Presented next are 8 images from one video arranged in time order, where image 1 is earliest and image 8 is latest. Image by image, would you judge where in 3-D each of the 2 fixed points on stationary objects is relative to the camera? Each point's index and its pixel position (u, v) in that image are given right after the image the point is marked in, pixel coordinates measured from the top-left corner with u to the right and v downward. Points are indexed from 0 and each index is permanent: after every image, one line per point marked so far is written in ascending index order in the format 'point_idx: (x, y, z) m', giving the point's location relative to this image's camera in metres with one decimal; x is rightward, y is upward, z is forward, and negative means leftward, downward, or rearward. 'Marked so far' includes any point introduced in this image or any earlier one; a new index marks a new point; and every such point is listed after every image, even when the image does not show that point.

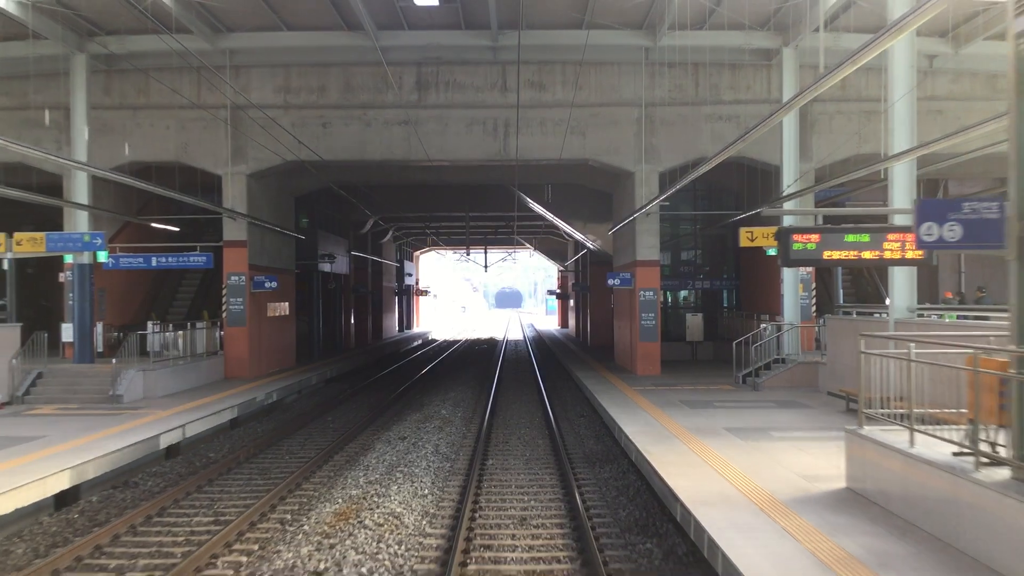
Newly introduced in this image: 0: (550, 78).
0: (+0.7, +4.1, +14.5) m
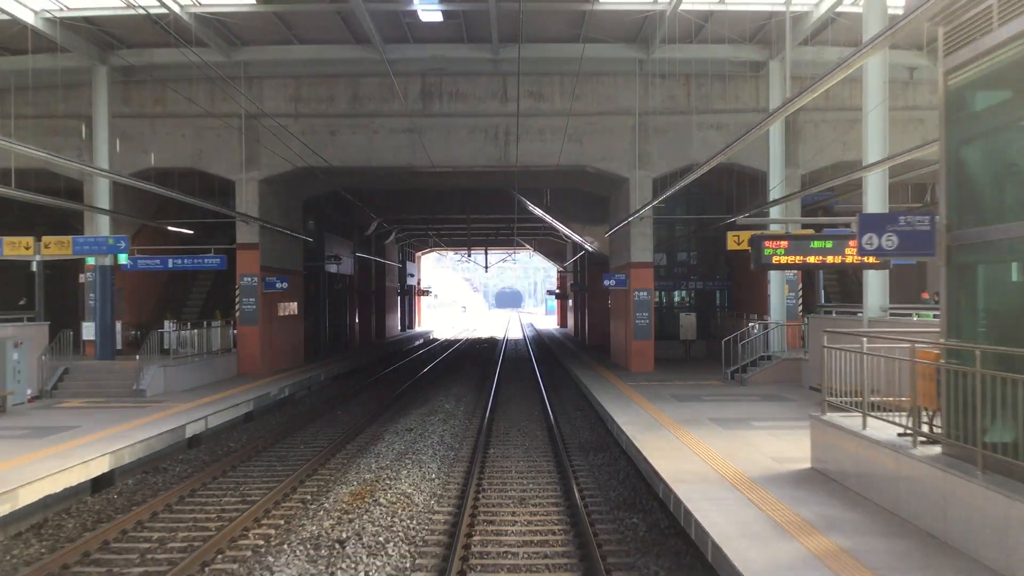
0: (+0.7, +4.1, +15.2) m
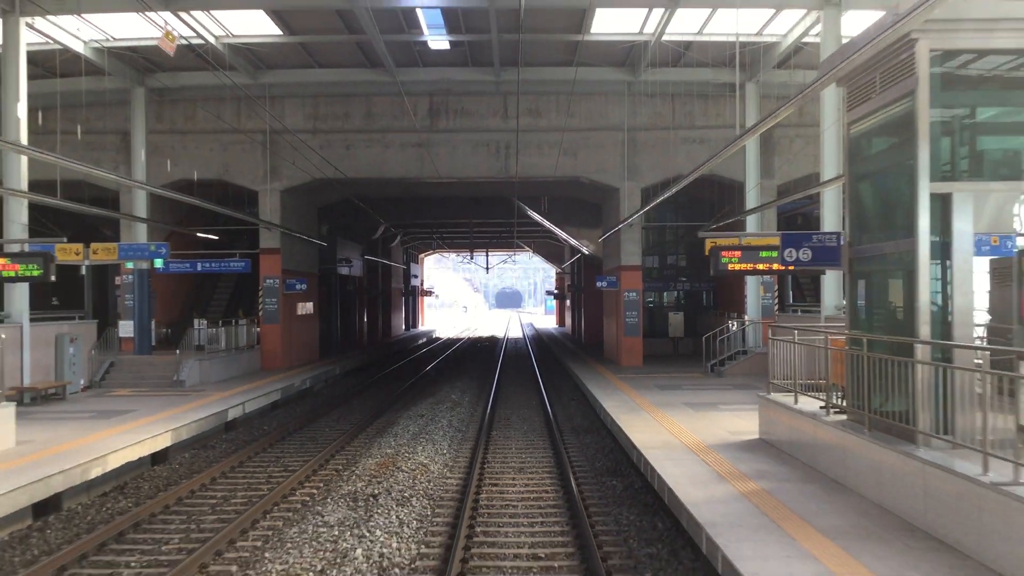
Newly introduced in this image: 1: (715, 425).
0: (+0.7, +4.1, +16.6) m
1: (+2.4, -1.6, +8.8) m
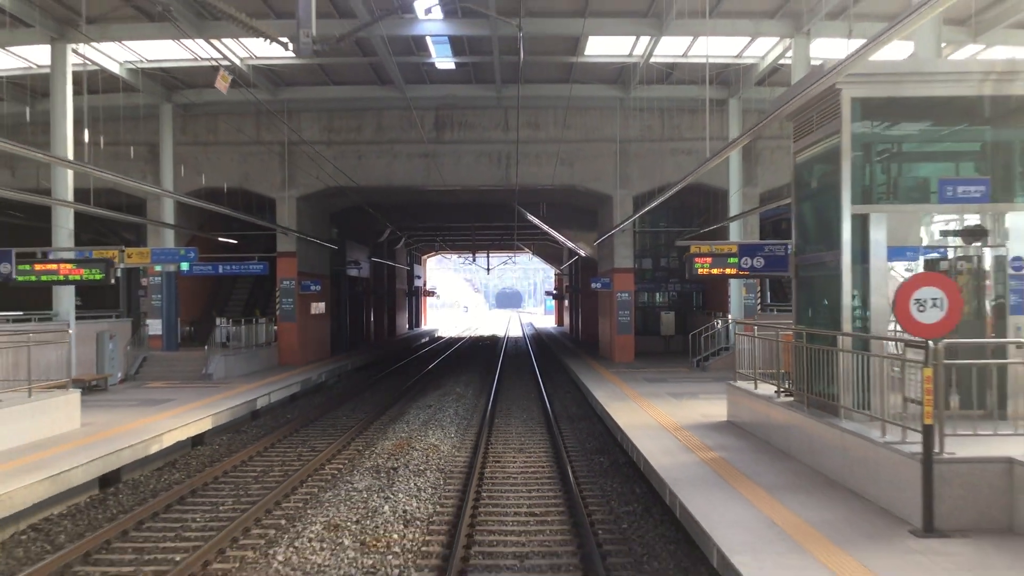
0: (+0.7, +4.1, +17.8) m
1: (+2.4, -1.7, +10.1) m
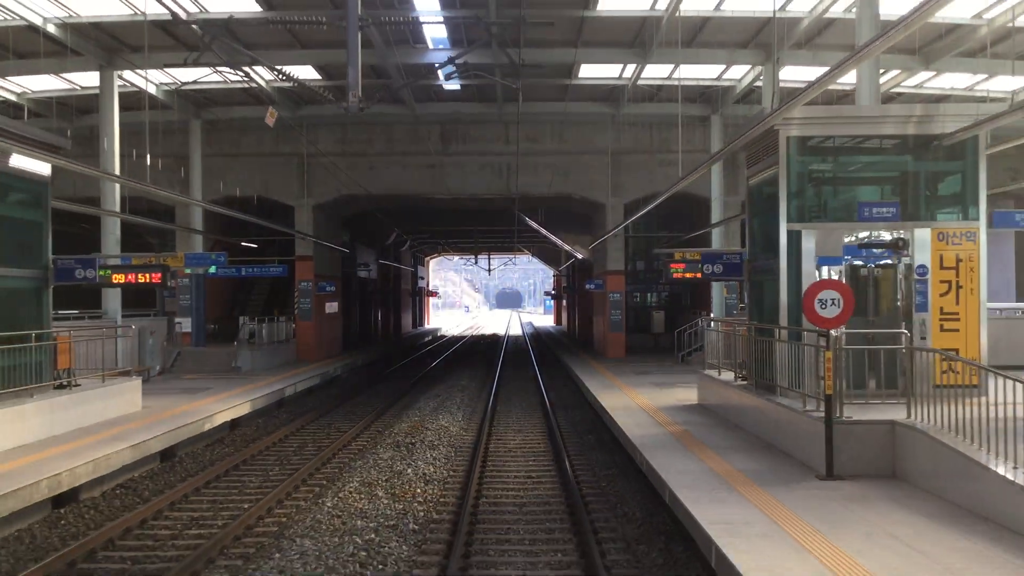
0: (+0.7, +4.0, +19.4) m
1: (+2.4, -1.7, +11.6) m
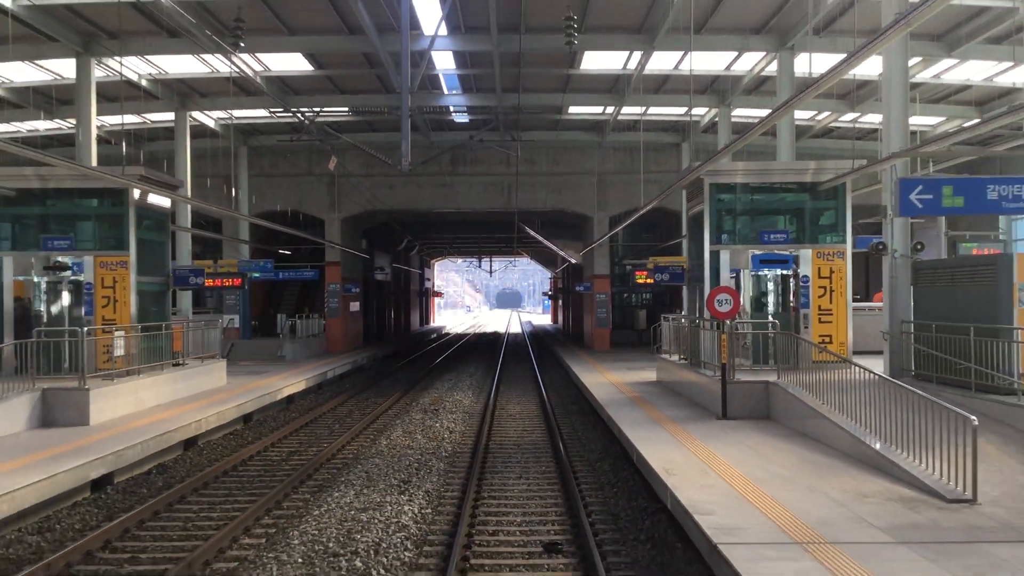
0: (+0.7, +4.0, +22.5) m
1: (+2.4, -1.7, +14.7) m
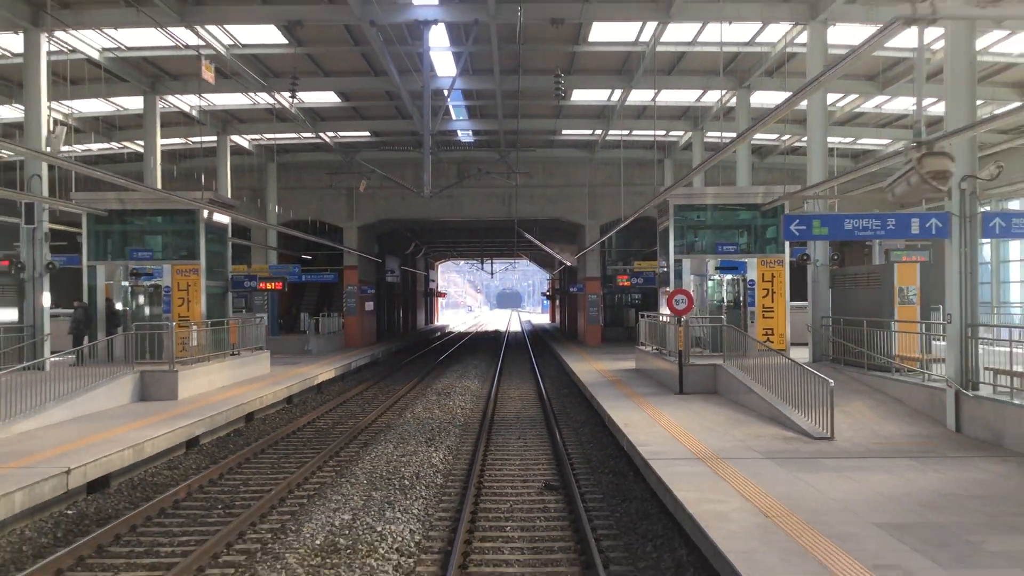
0: (+0.7, +3.9, +25.0) m
1: (+2.4, -1.8, +17.3) m
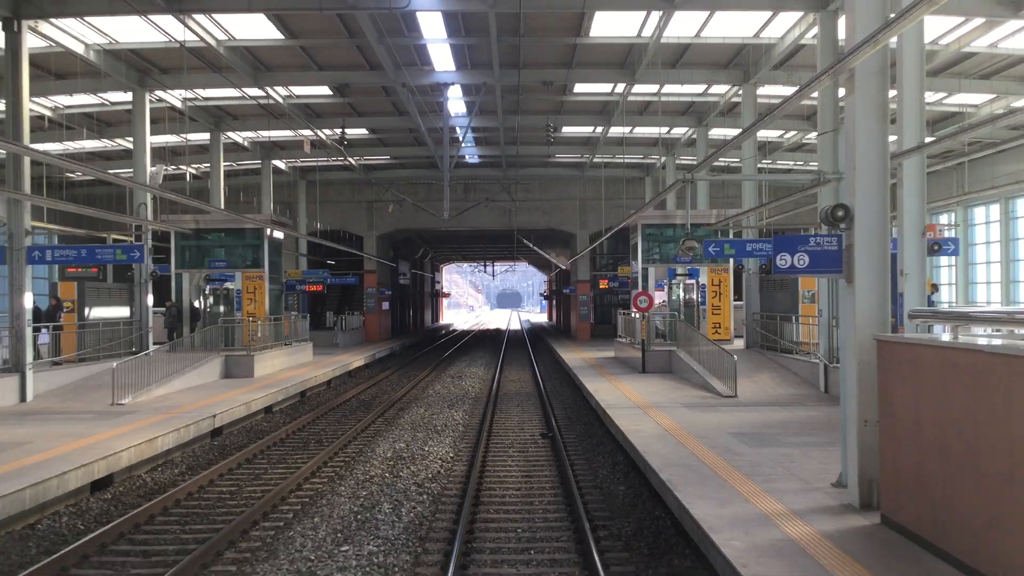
0: (+0.7, +3.9, +28.6) m
1: (+2.4, -1.8, +20.8) m
